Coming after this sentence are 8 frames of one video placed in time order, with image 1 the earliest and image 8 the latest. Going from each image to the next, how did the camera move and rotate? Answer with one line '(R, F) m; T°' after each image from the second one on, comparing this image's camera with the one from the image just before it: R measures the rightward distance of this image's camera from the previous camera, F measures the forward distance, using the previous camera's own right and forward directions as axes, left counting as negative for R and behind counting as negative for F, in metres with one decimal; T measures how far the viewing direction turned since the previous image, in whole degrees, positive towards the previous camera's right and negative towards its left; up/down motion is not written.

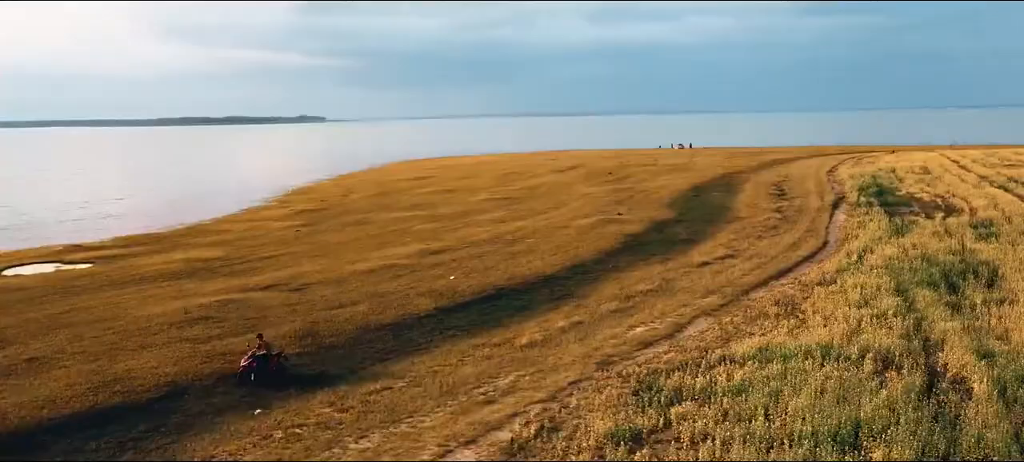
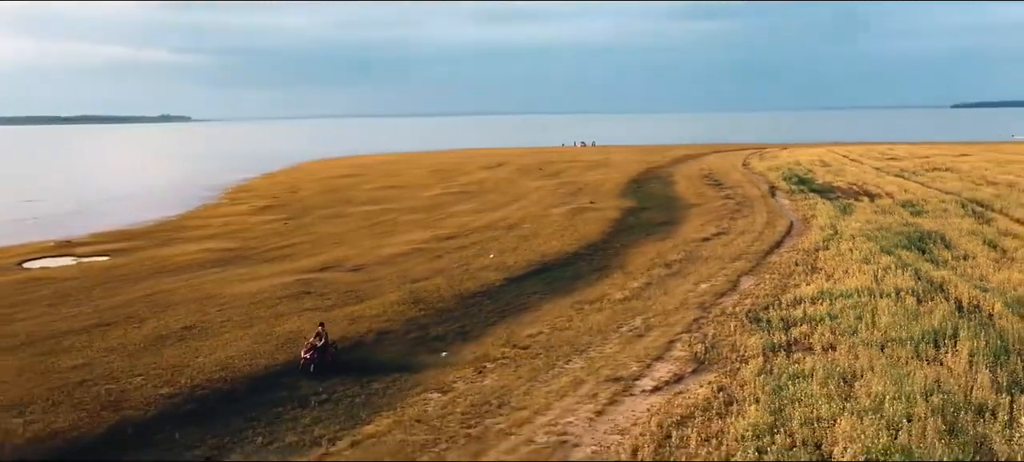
(-5.4, -2.9) m; +9°
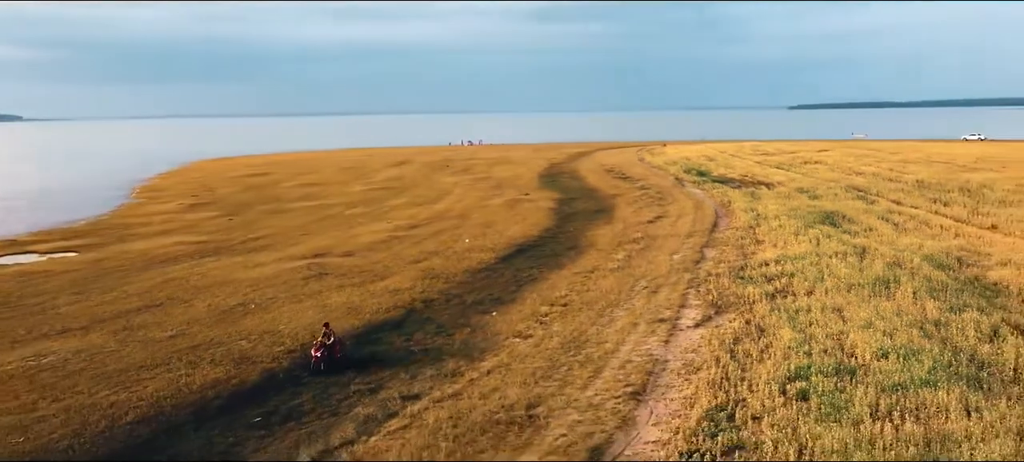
(-4.2, -2.8) m; +10°
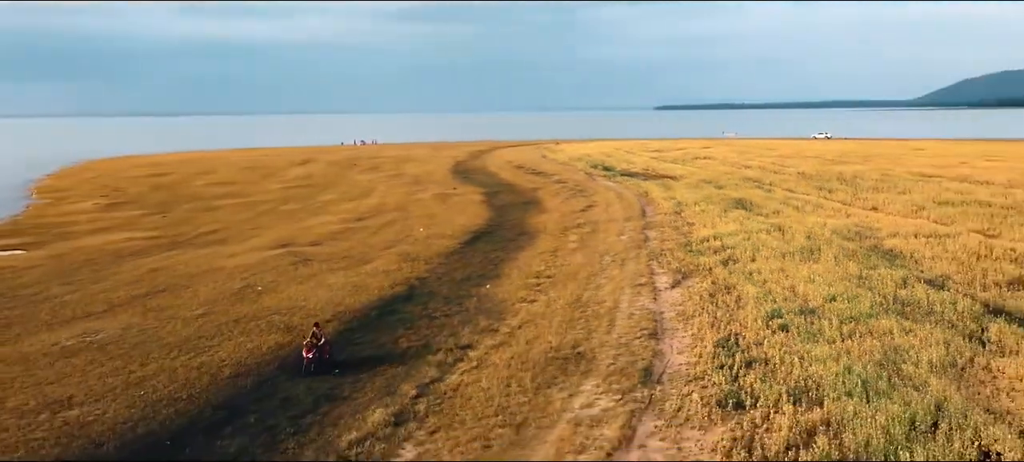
(-3.1, -2.5) m; +9°
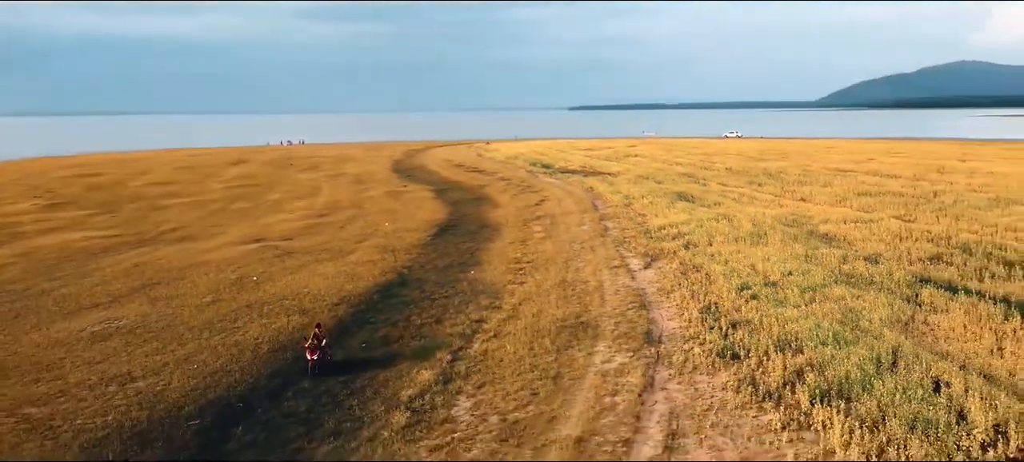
(-1.9, -1.8) m; +6°
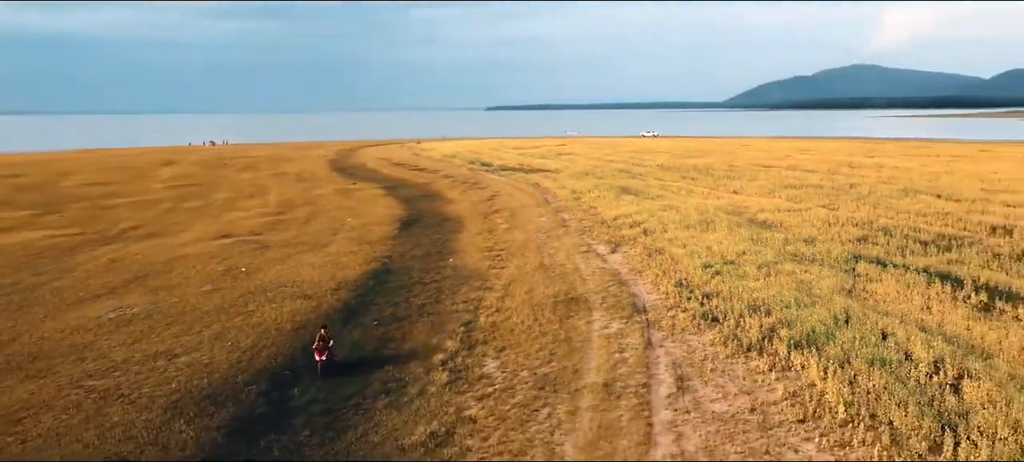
(-1.8, -1.8) m; +6°
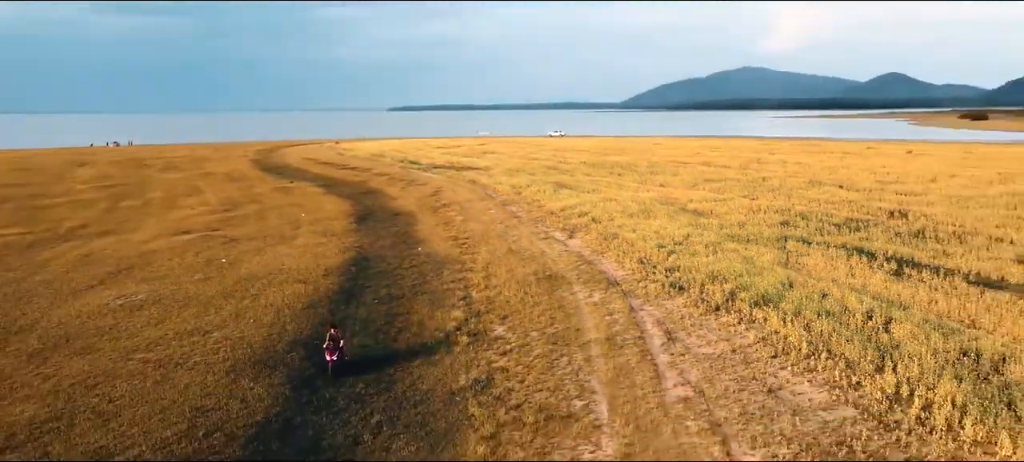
(-2.1, -2.1) m; +7°
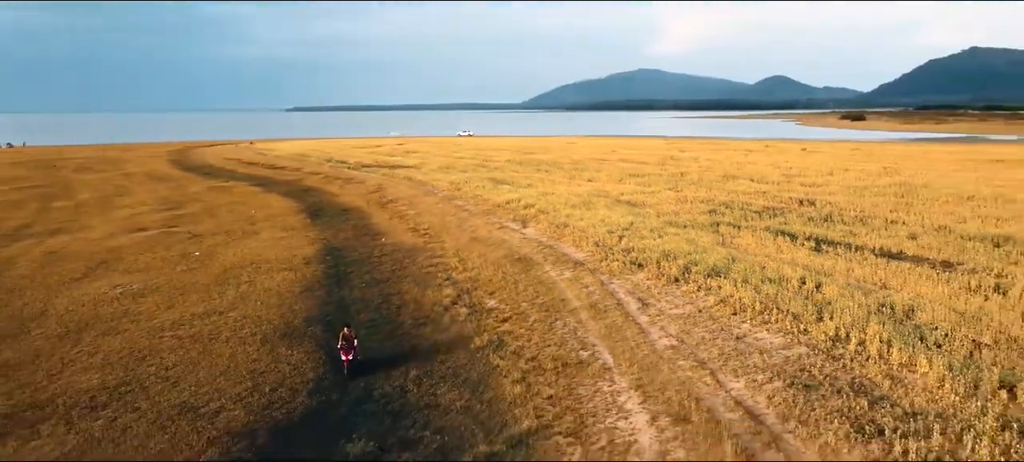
(-2.0, -2.2) m; +7°
